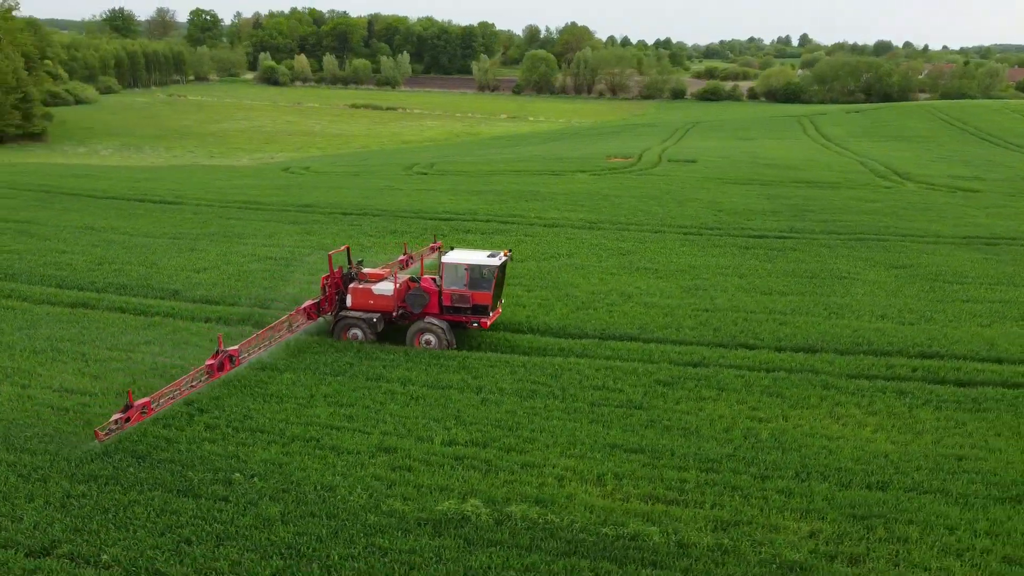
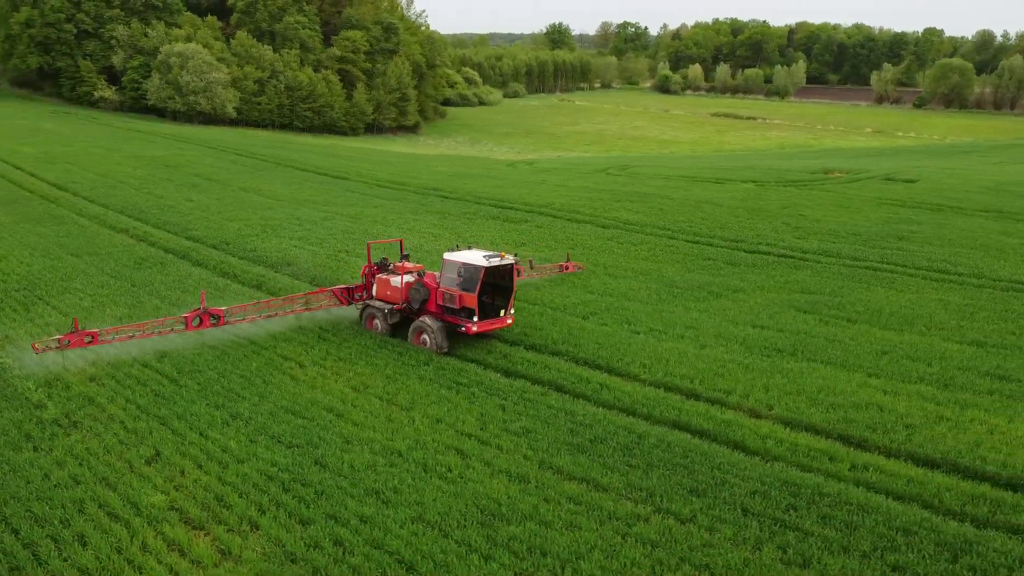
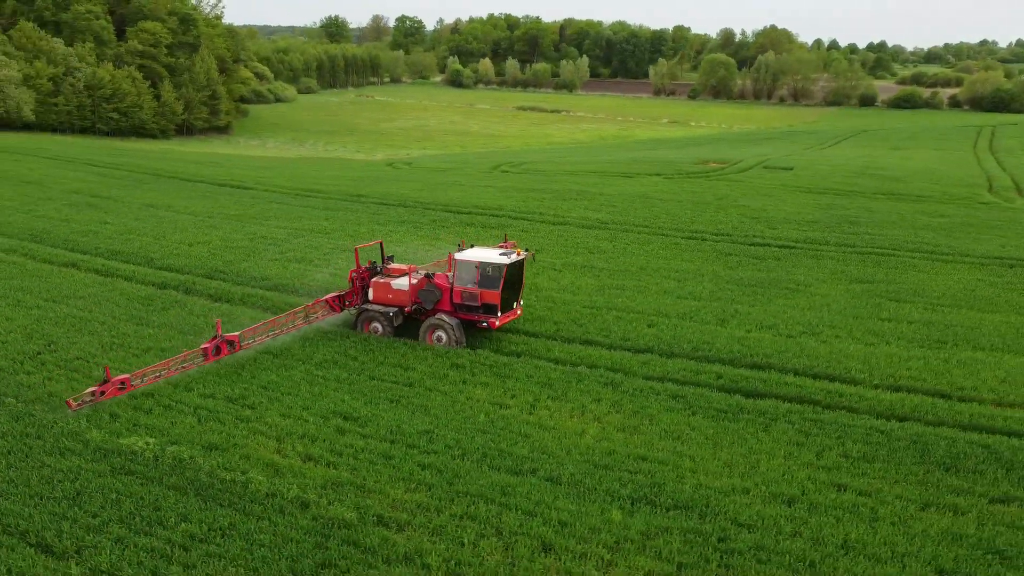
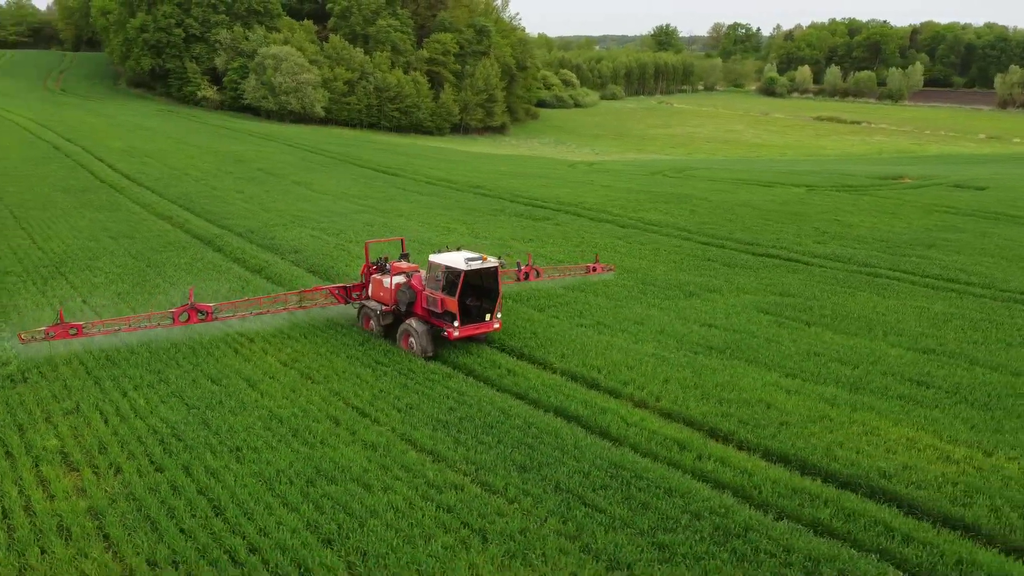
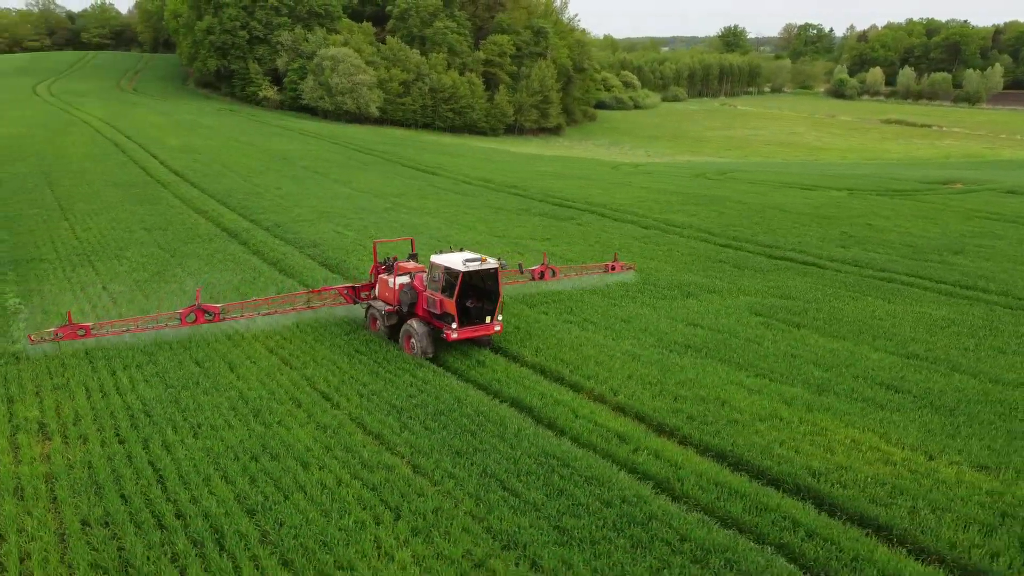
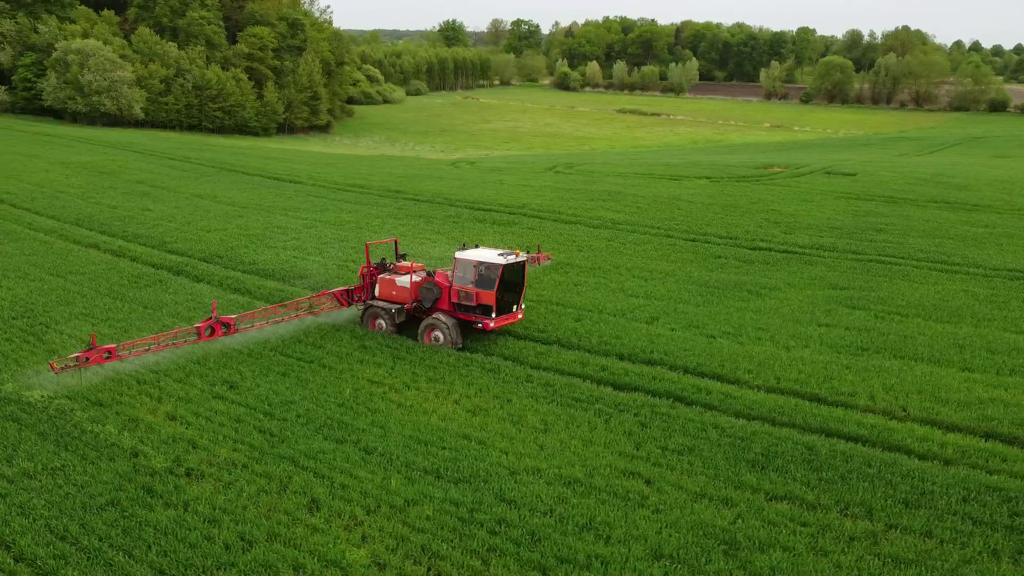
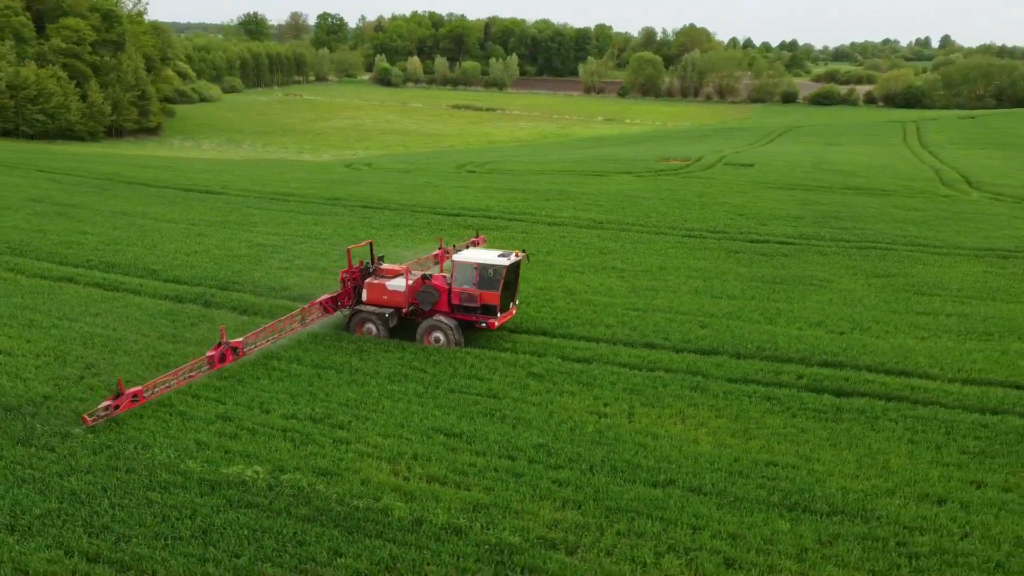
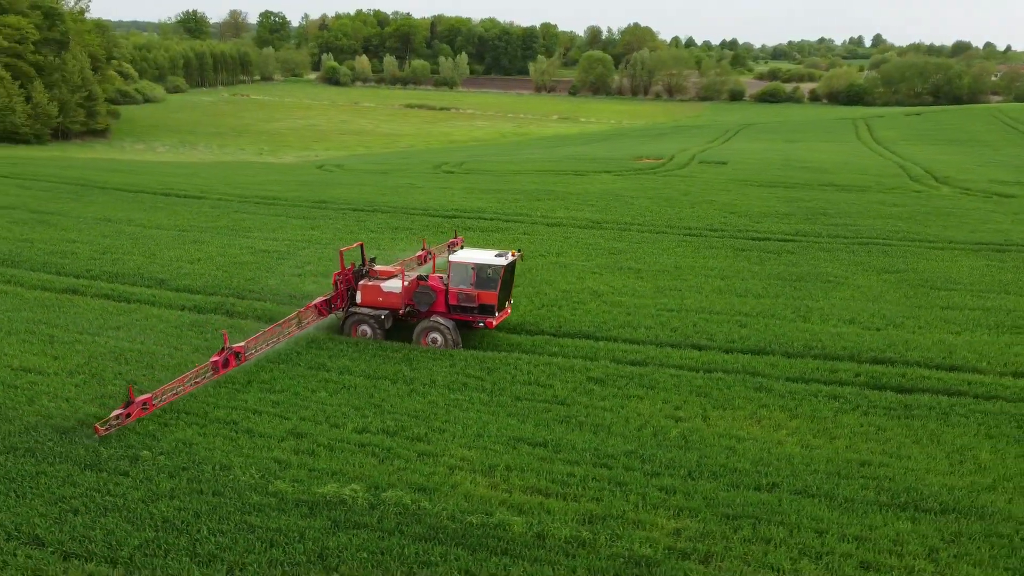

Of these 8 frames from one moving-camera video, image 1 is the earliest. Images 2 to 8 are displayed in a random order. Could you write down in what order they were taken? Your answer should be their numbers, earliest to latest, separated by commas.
8, 7, 3, 6, 2, 4, 5
